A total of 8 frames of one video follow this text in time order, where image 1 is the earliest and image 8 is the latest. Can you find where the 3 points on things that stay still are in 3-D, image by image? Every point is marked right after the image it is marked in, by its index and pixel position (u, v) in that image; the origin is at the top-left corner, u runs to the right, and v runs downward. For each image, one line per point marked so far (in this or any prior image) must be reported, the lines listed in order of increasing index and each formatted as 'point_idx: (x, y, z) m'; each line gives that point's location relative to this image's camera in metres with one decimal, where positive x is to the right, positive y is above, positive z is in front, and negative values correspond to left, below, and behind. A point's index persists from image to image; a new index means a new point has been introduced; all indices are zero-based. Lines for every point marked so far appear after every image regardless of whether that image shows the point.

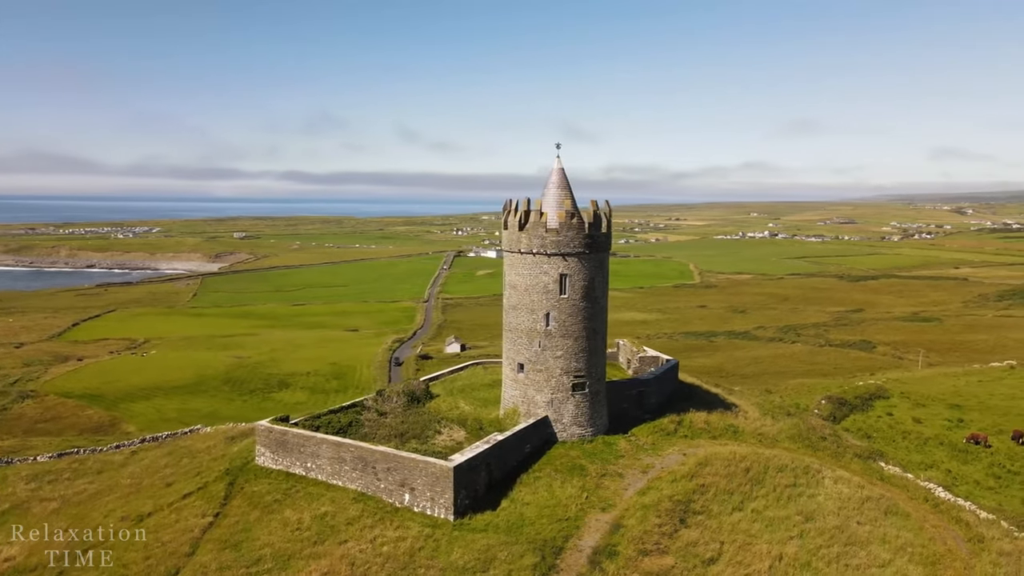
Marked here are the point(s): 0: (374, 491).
0: (-3.7, -5.4, +19.1) m
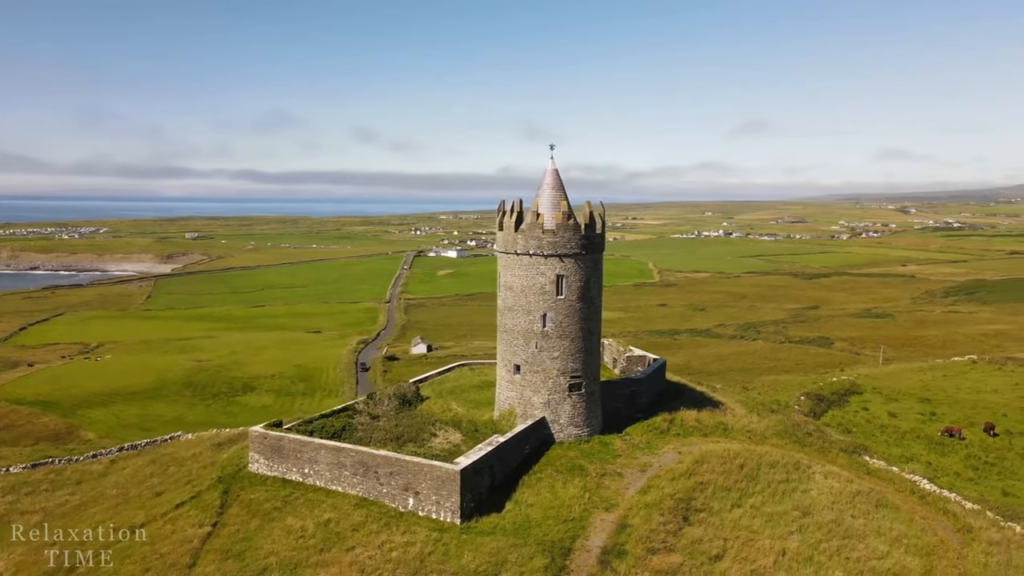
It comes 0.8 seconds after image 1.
0: (-3.6, -5.5, +18.8) m
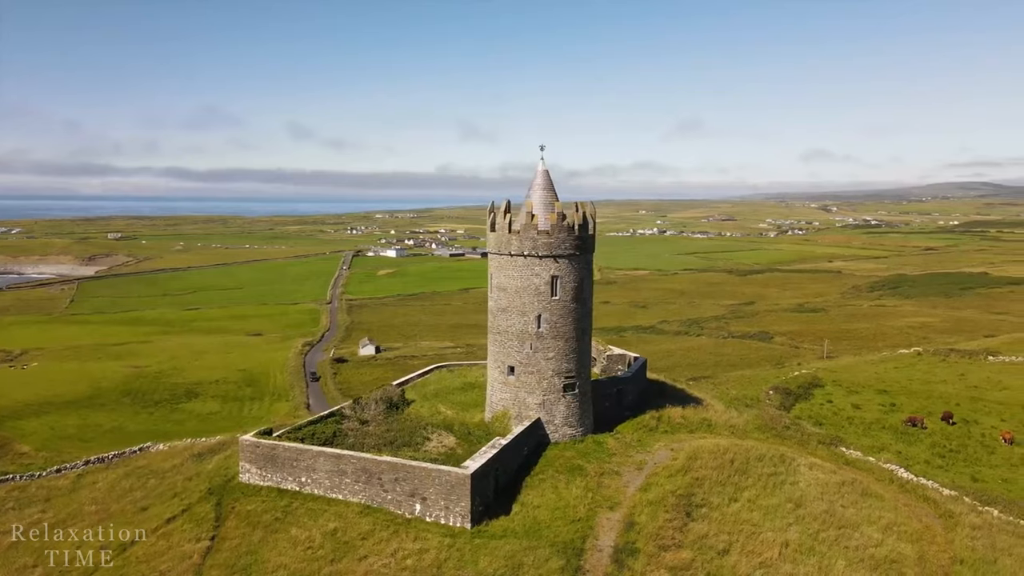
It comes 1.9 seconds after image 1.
0: (-3.4, -5.6, +18.4) m
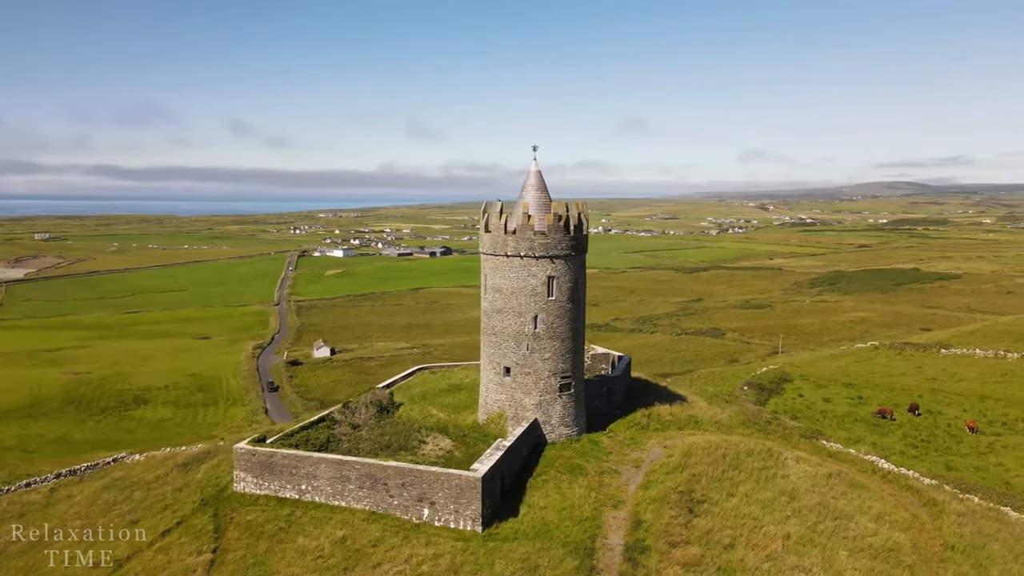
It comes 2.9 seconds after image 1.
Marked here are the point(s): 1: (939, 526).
0: (-3.2, -5.6, +18.2) m
1: (+11.8, -6.6, +19.7) m
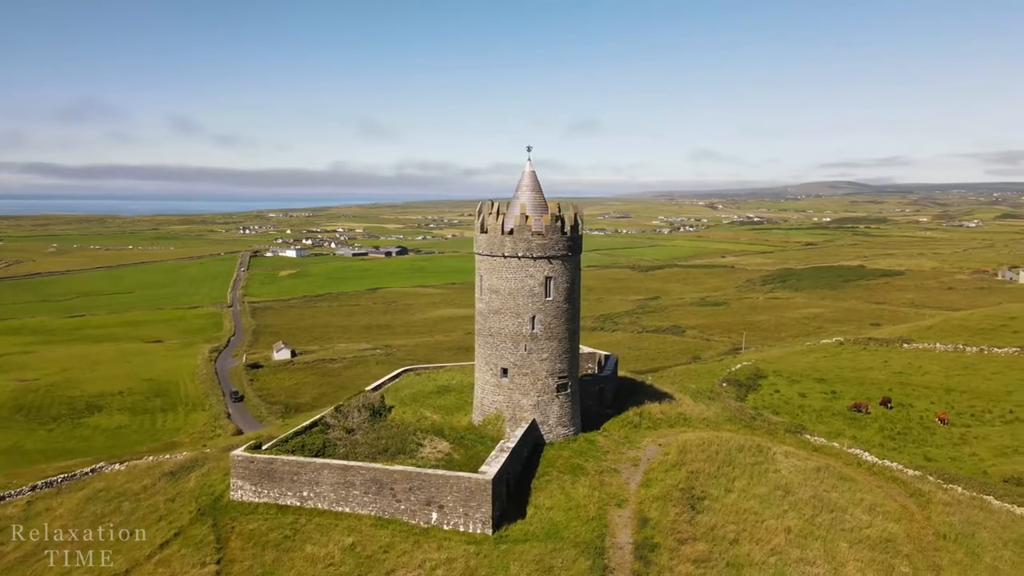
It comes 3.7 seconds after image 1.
0: (-3.0, -5.7, +17.9) m
1: (+11.9, -6.5, +20.4) m
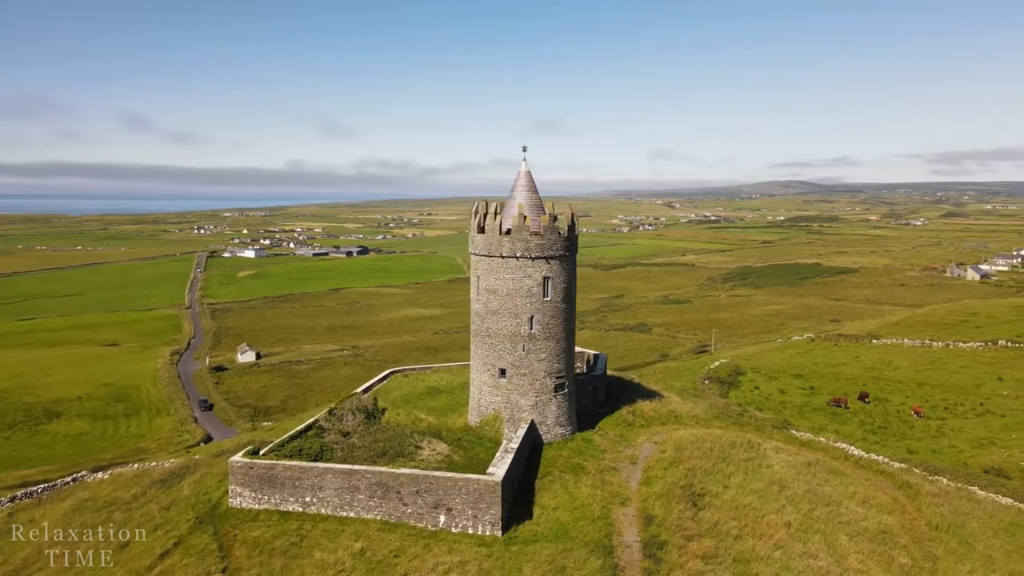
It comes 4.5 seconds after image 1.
0: (-2.8, -5.7, +17.7) m
1: (+12.0, -6.4, +21.0) m
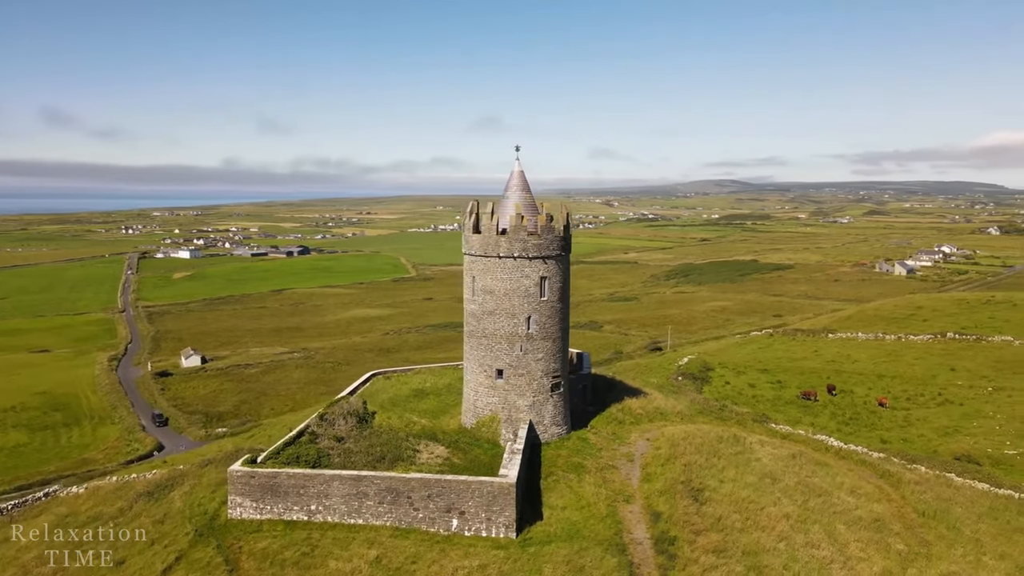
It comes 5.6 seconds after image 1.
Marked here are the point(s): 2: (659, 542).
0: (-2.5, -5.8, +17.4) m
1: (+12.0, -6.3, +21.8) m
2: (+3.7, -6.3, +17.8) m
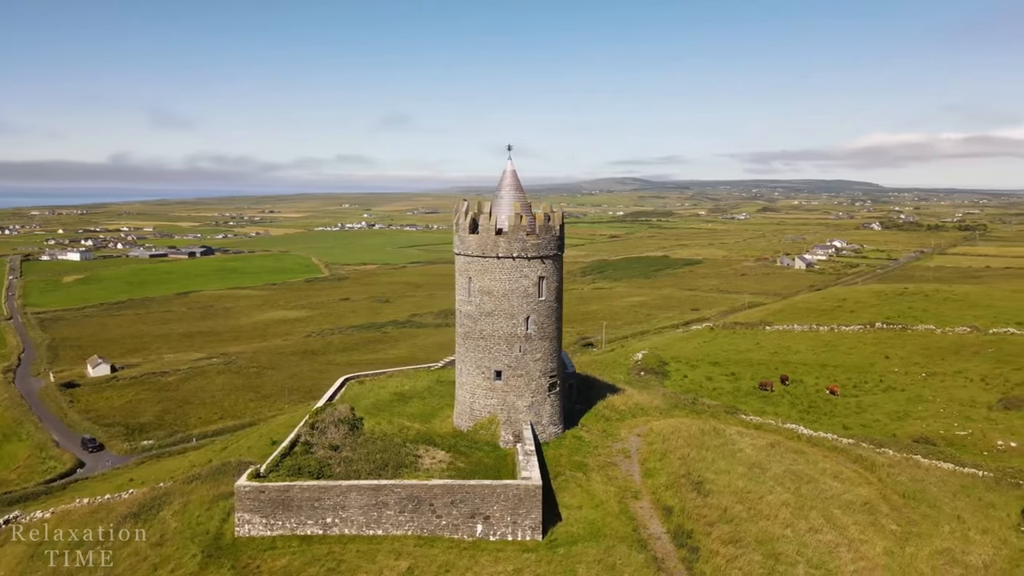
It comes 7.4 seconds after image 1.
0: (-1.9, -5.8, +17.1) m
1: (+12.0, -6.1, +23.1) m
2: (+4.2, -6.3, +18.1) m
